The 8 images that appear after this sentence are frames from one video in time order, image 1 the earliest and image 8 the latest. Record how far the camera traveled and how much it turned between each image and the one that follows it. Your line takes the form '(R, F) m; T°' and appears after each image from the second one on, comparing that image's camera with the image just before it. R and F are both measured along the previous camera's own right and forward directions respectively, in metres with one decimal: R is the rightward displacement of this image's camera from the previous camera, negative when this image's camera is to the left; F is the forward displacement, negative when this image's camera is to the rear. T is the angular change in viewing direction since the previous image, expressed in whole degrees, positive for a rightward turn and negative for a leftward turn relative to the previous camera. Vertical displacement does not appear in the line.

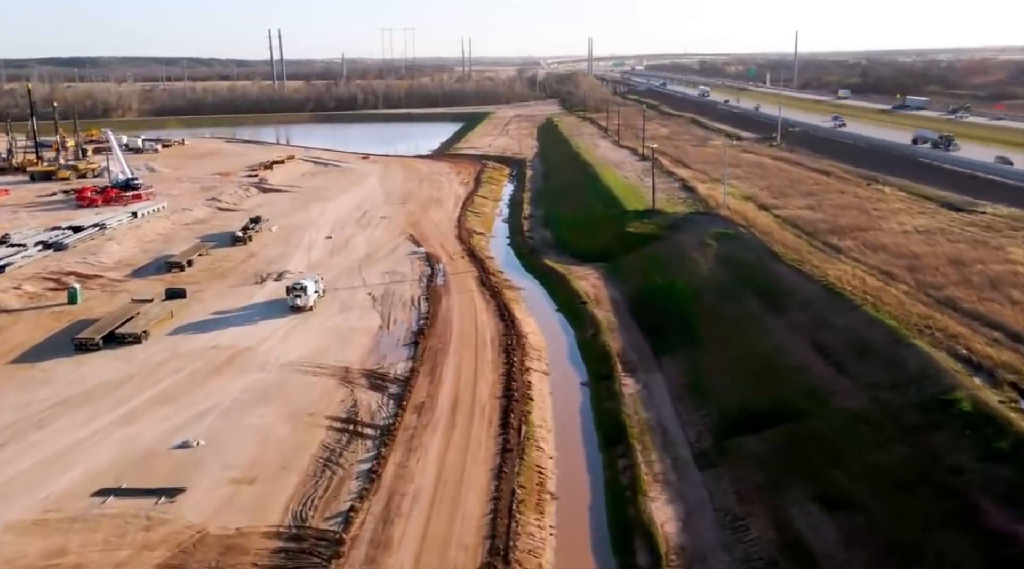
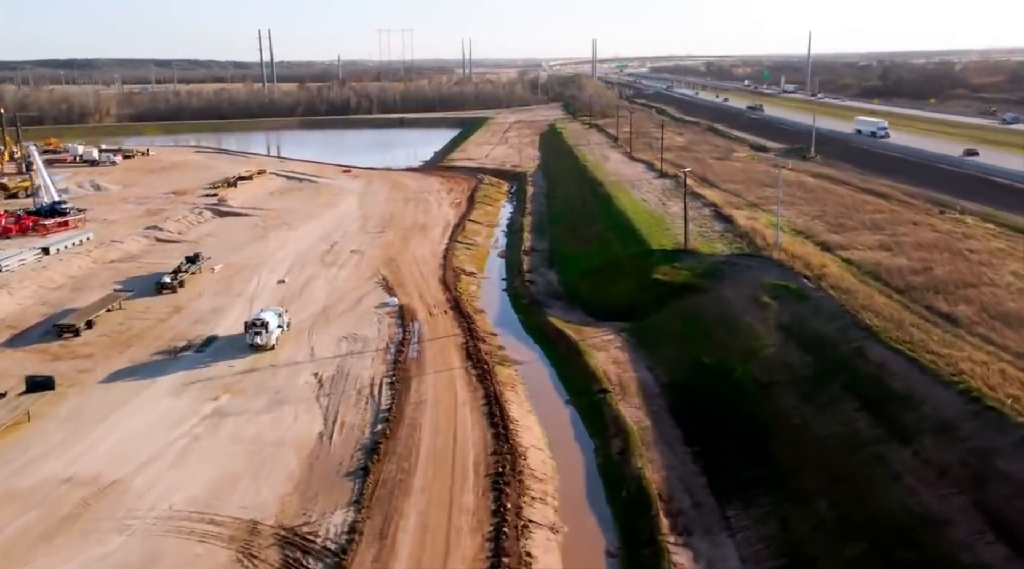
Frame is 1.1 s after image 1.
(+0.1, +6.7) m; 0°
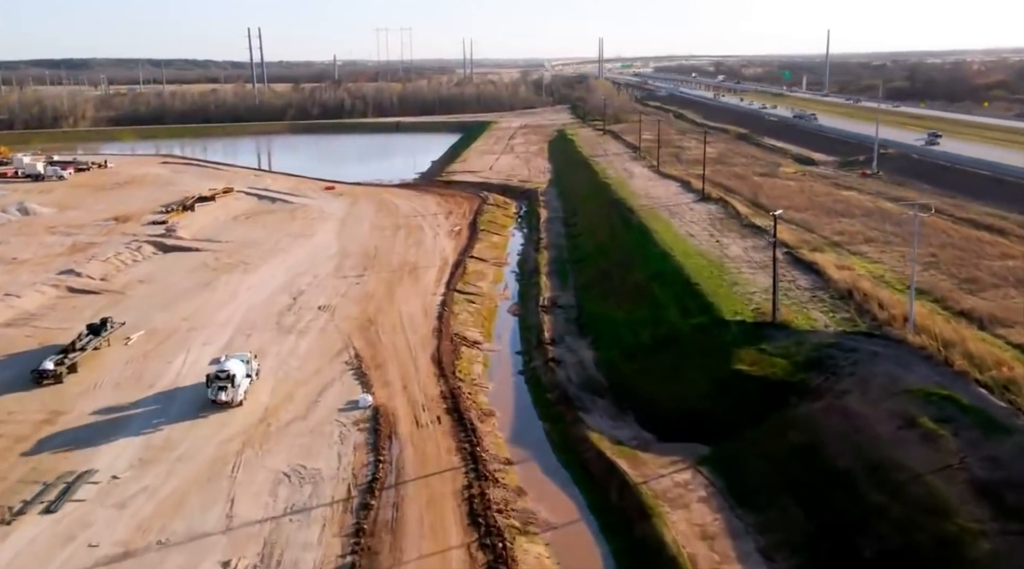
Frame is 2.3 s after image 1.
(-0.3, +7.5) m; 0°
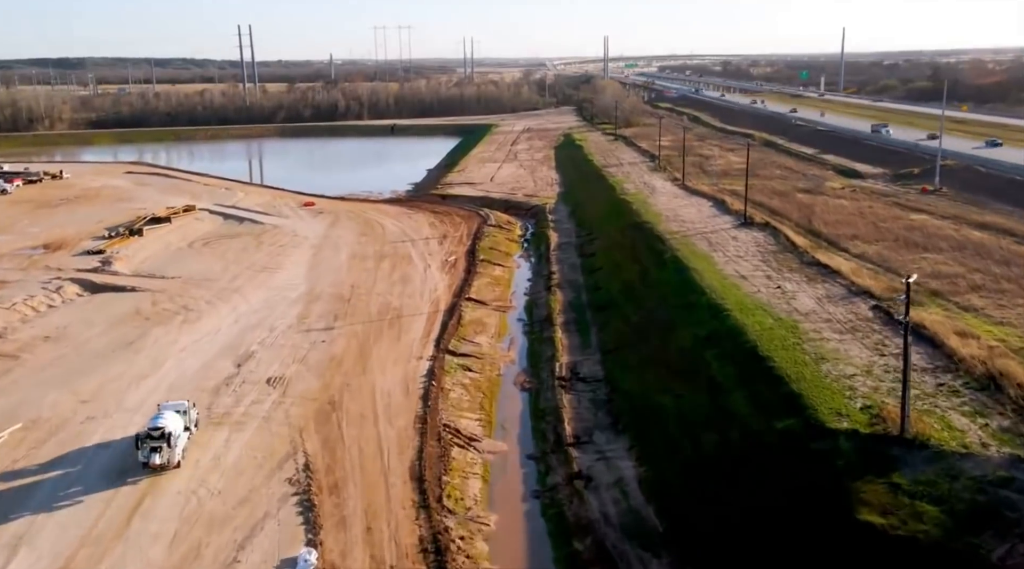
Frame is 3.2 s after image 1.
(-0.1, +5.9) m; 0°
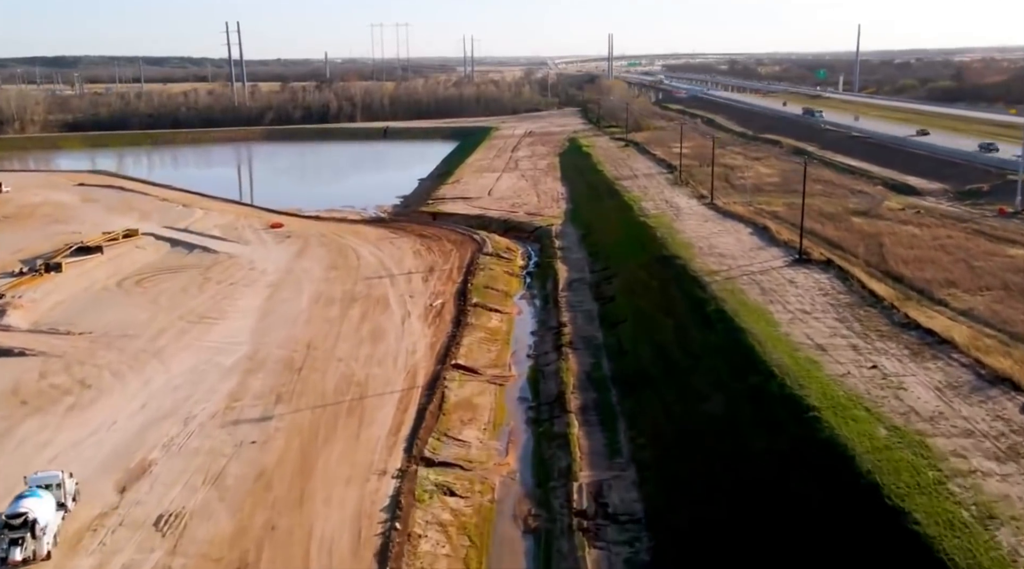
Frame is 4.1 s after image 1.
(0.0, +5.9) m; 0°
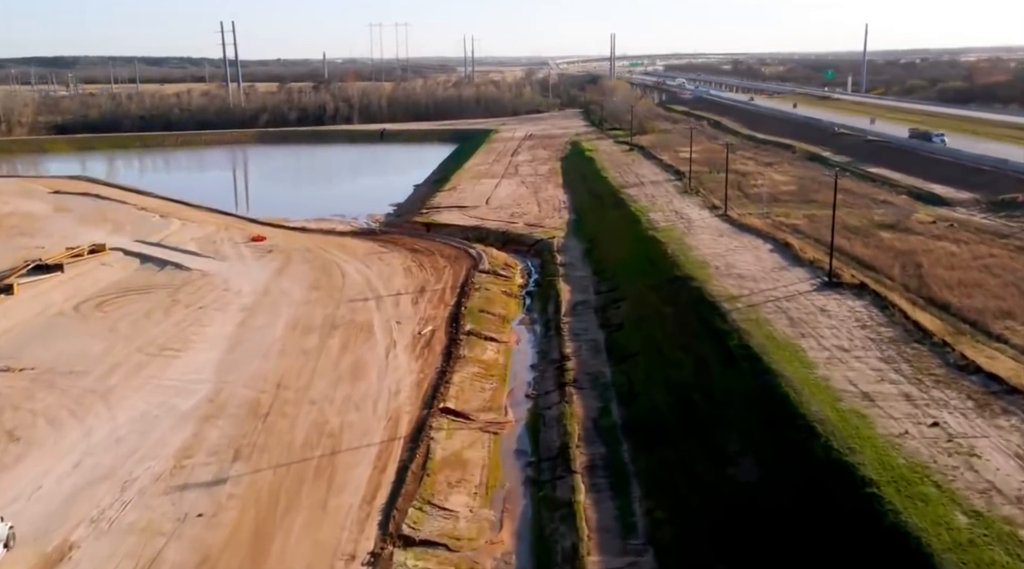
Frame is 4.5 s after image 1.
(+0.1, +2.5) m; 0°
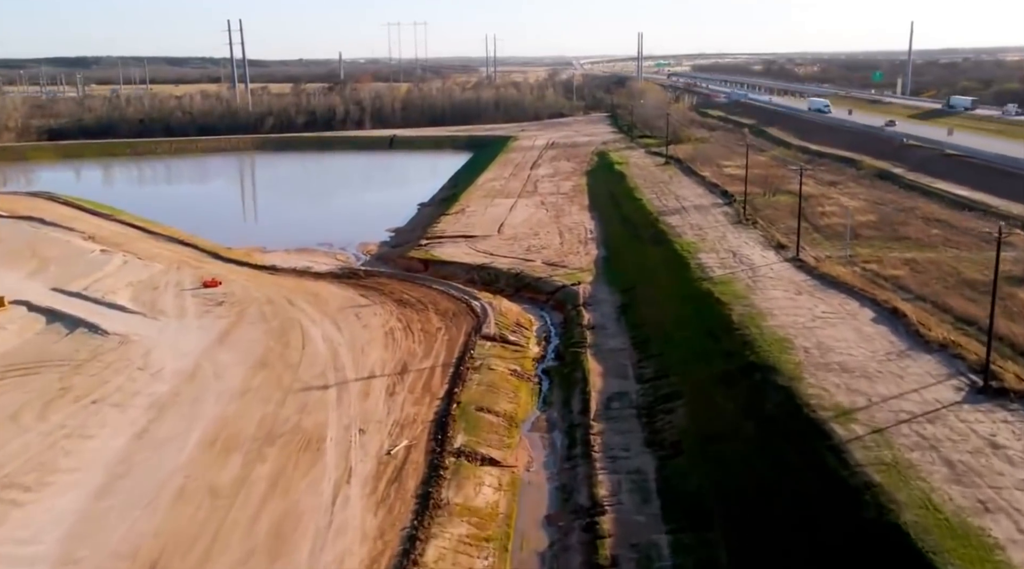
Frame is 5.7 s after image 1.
(+0.2, +6.9) m; -1°
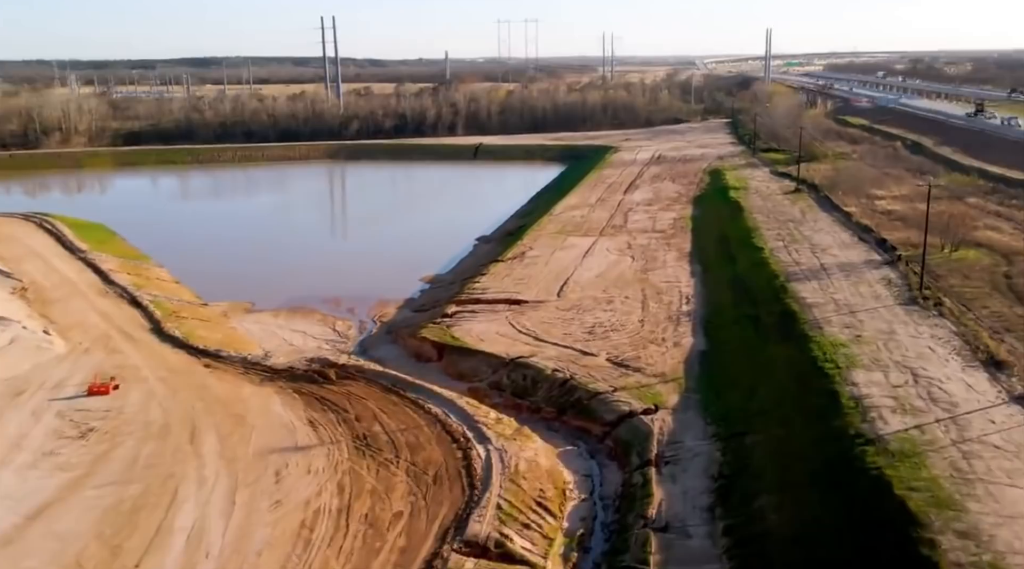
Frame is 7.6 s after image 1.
(+1.3, +10.2) m; -6°
